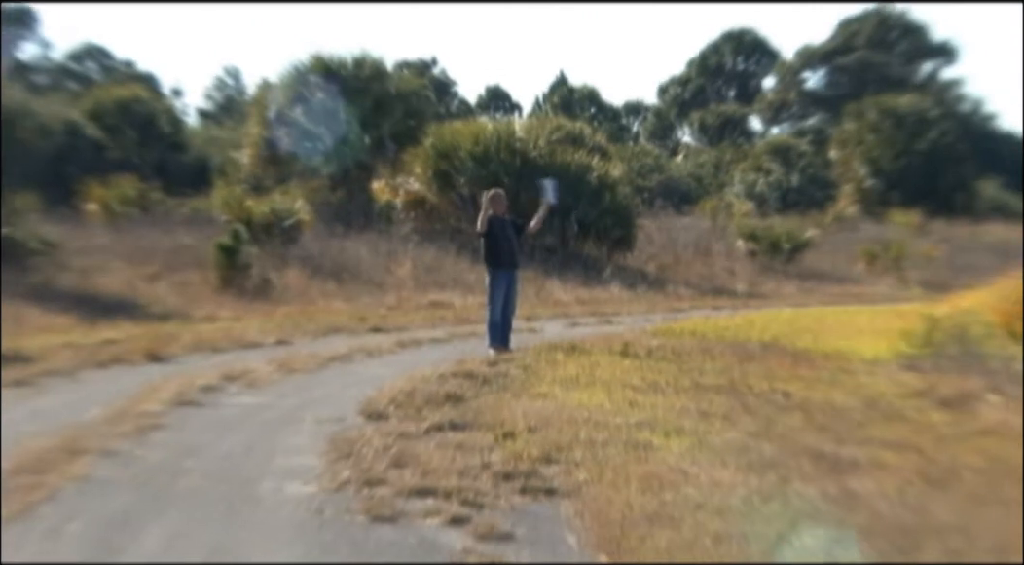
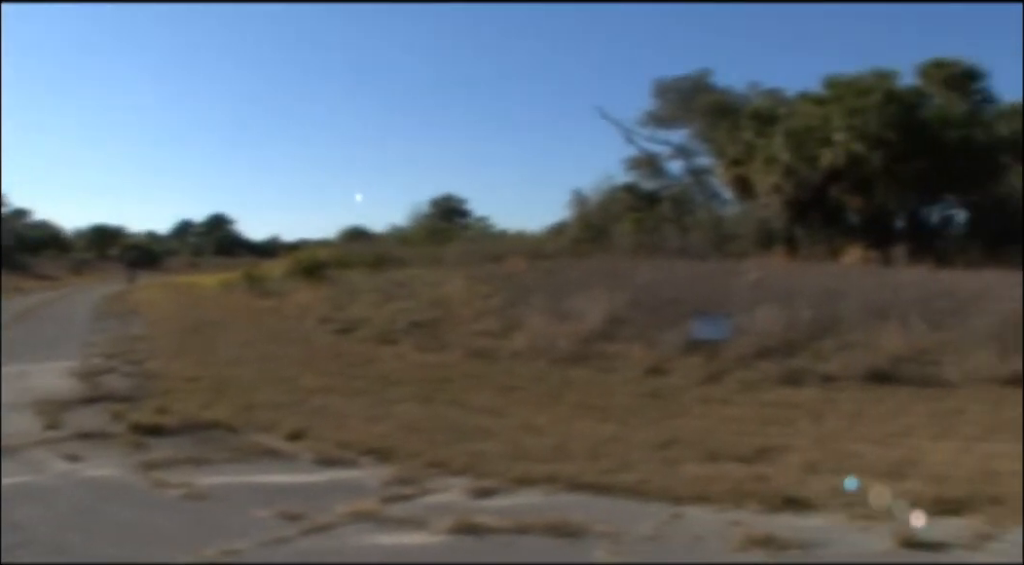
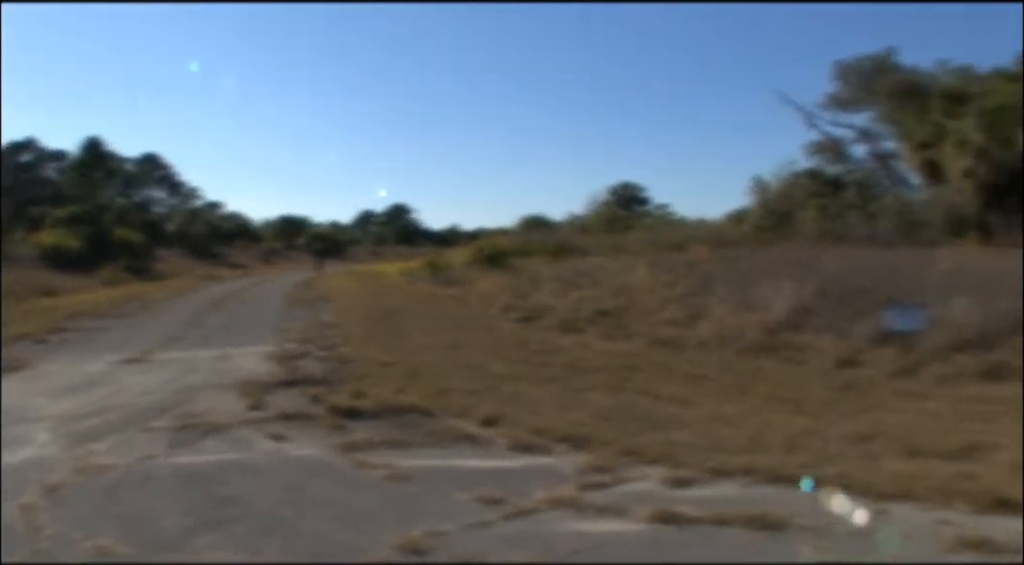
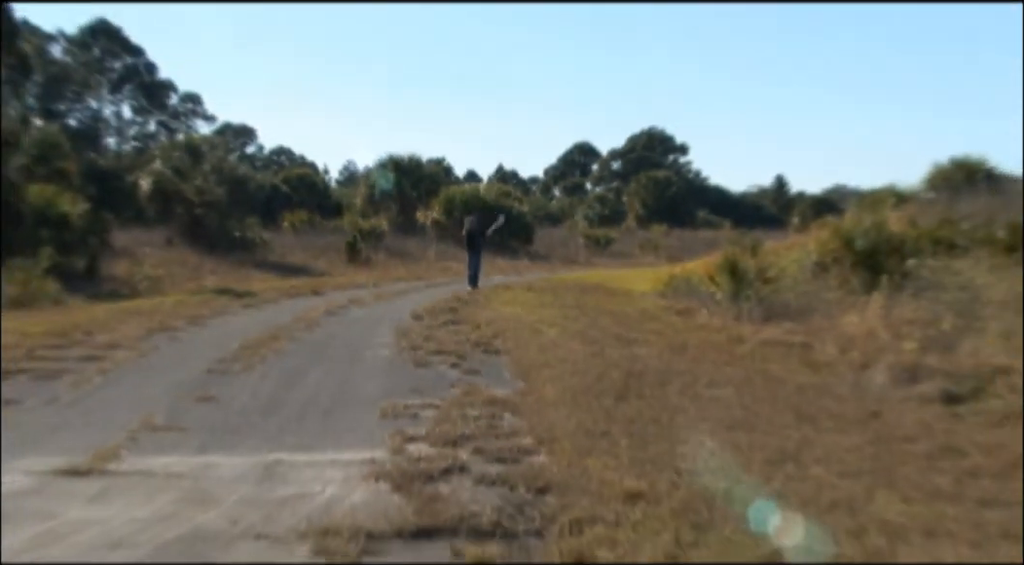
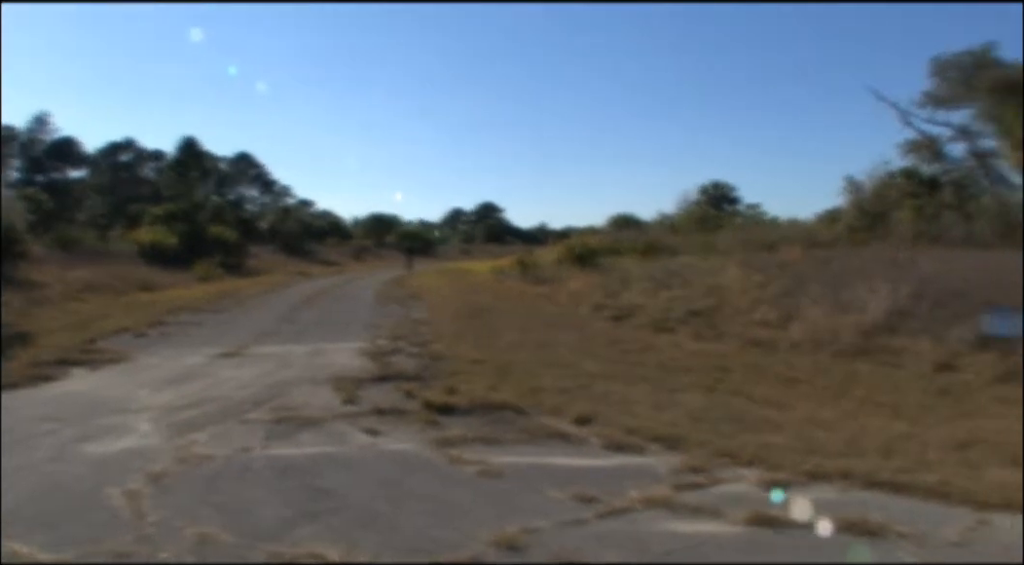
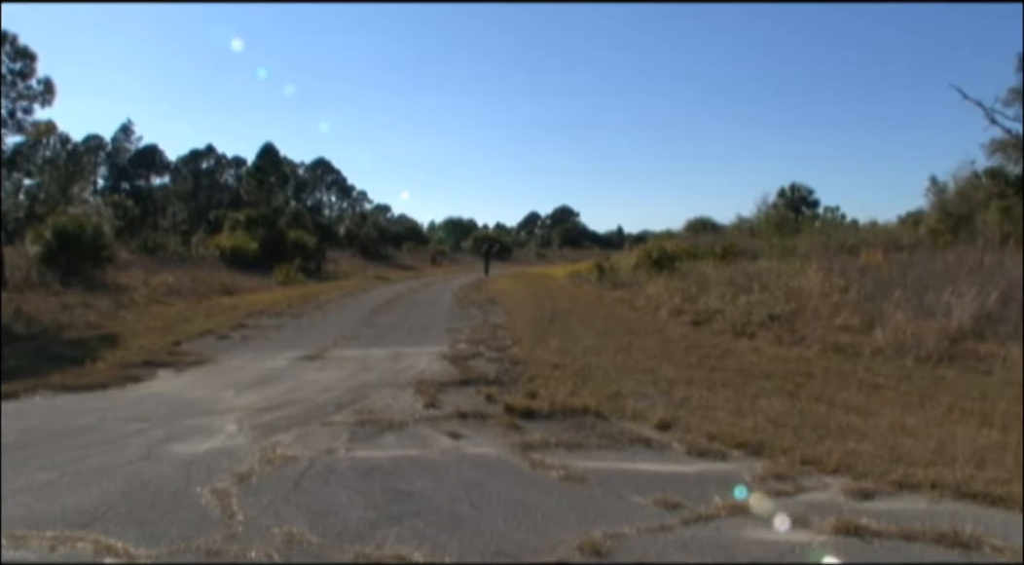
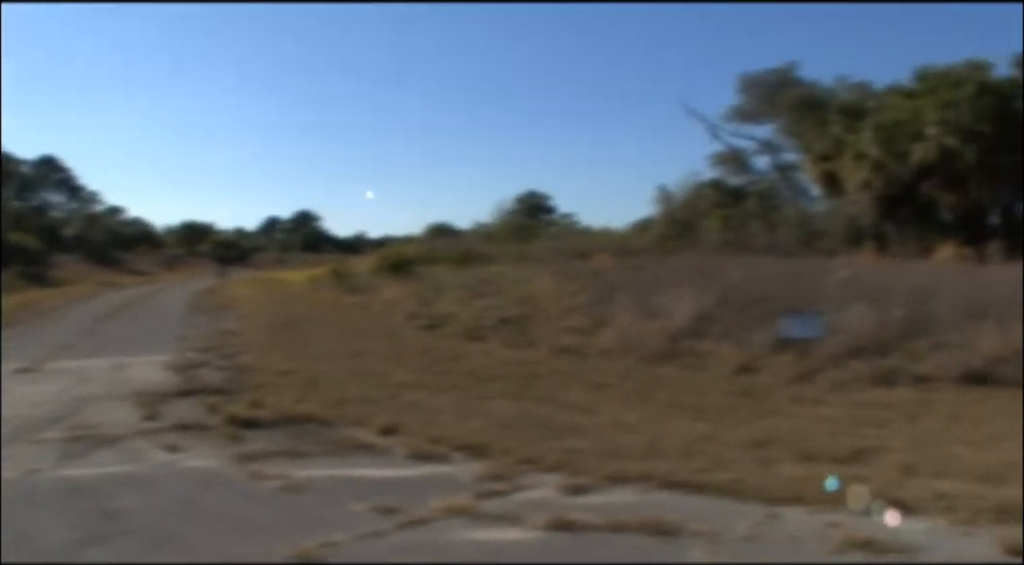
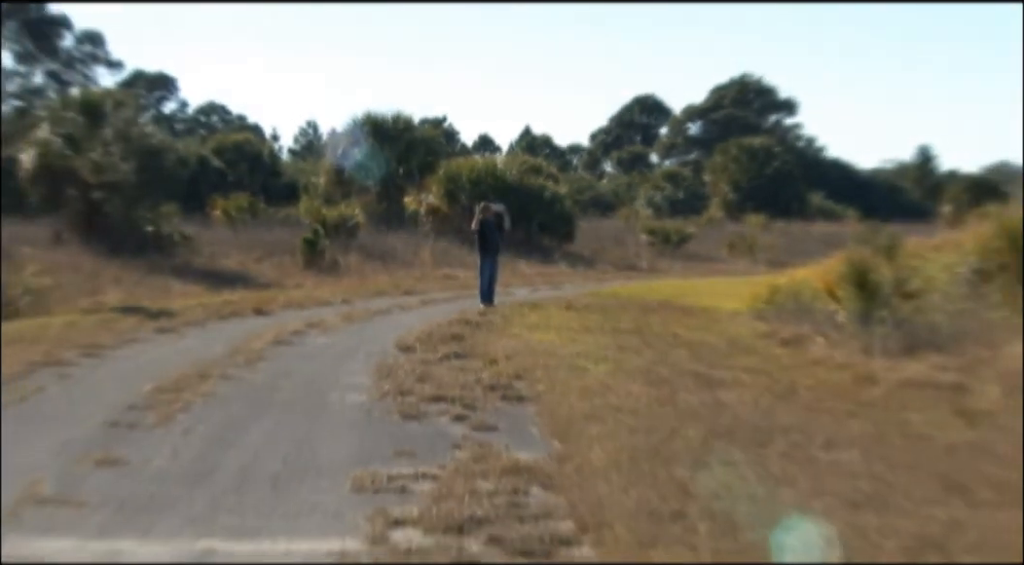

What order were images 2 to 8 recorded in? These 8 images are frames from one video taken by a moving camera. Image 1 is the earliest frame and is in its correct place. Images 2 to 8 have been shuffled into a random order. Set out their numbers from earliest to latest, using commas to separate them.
8, 4, 6, 5, 3, 7, 2
